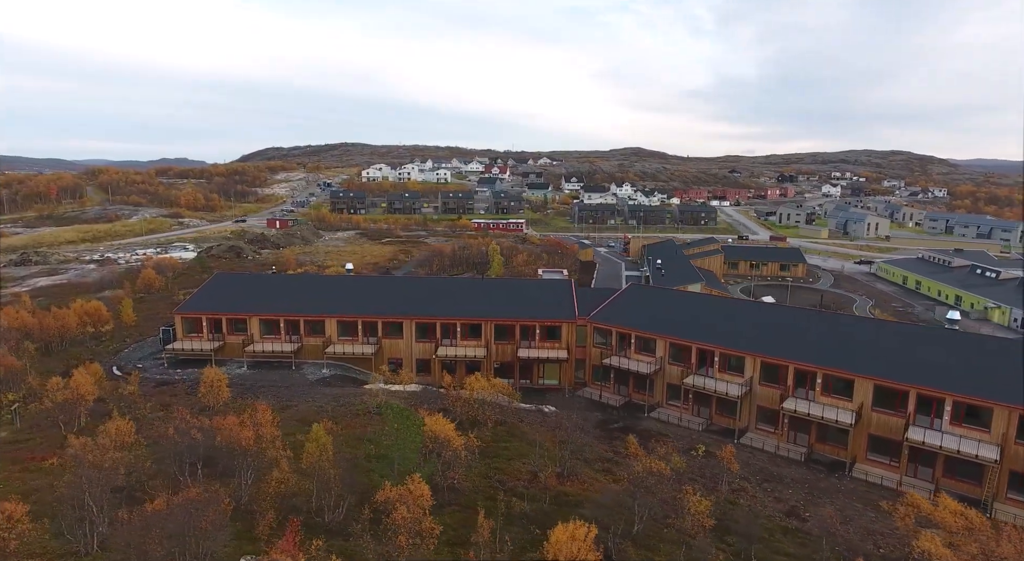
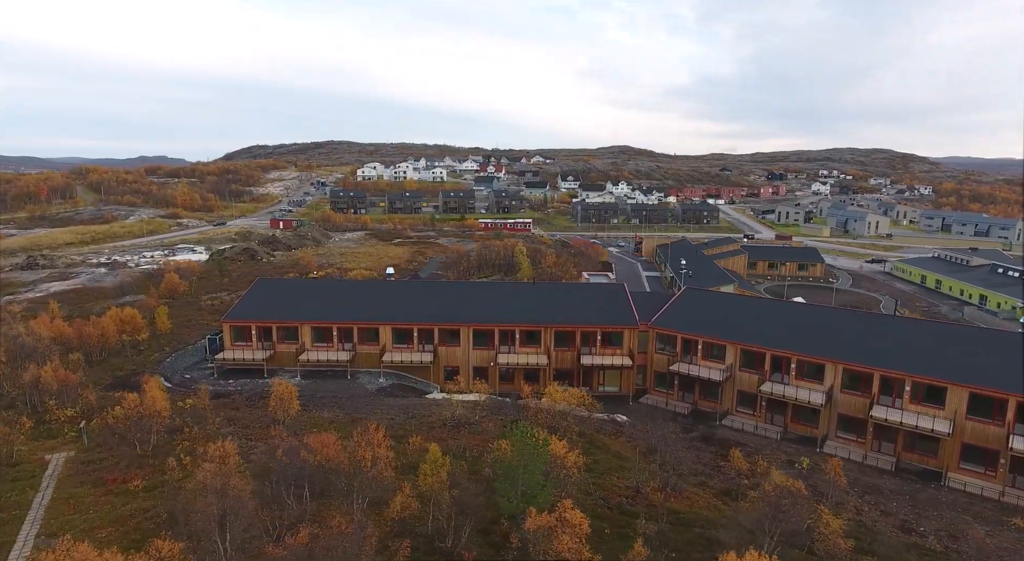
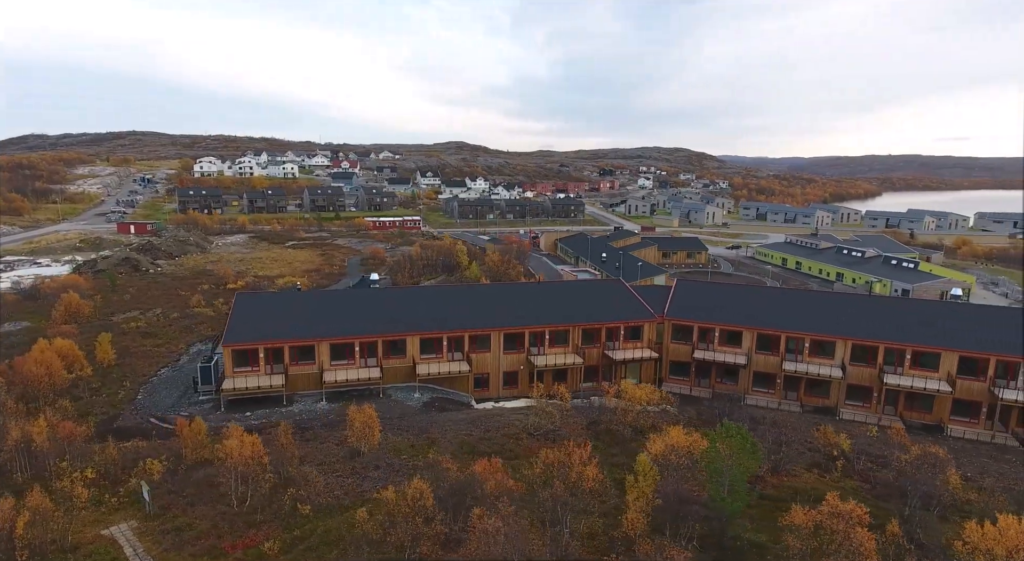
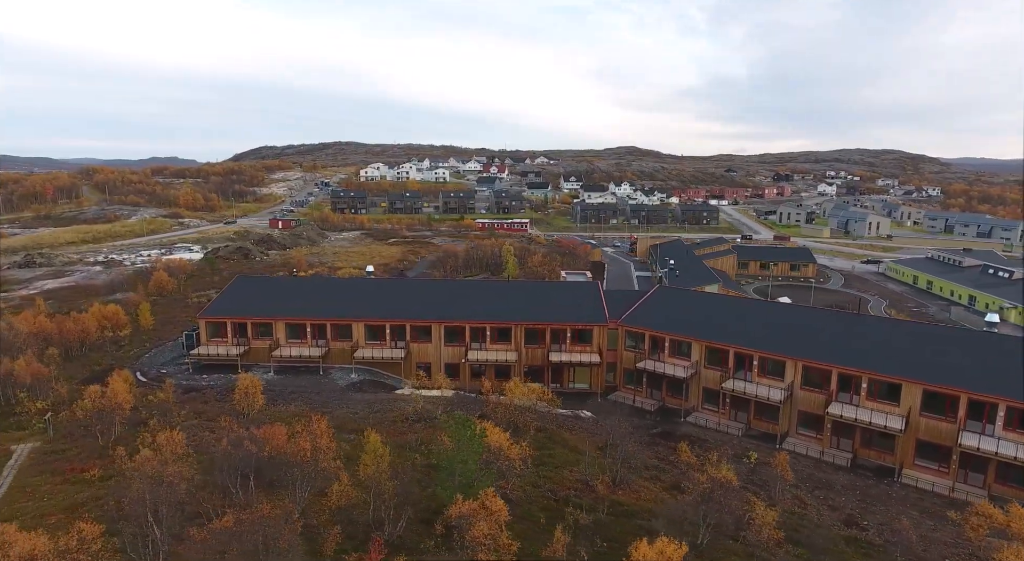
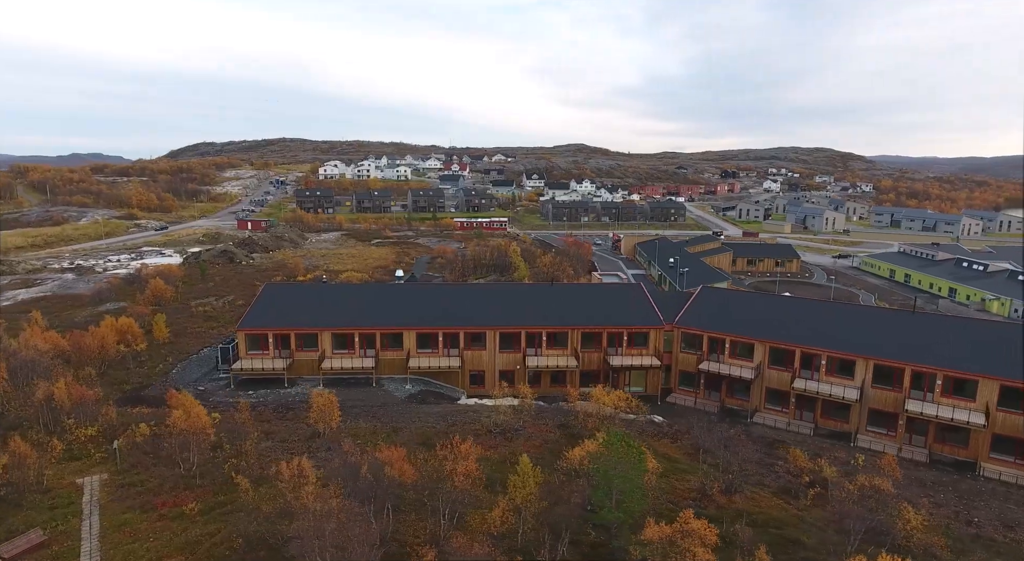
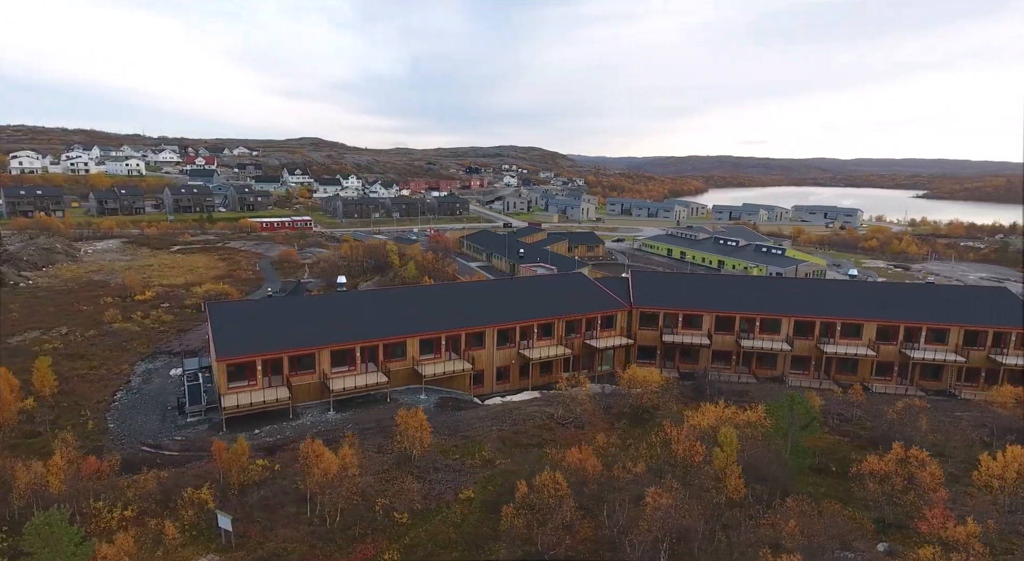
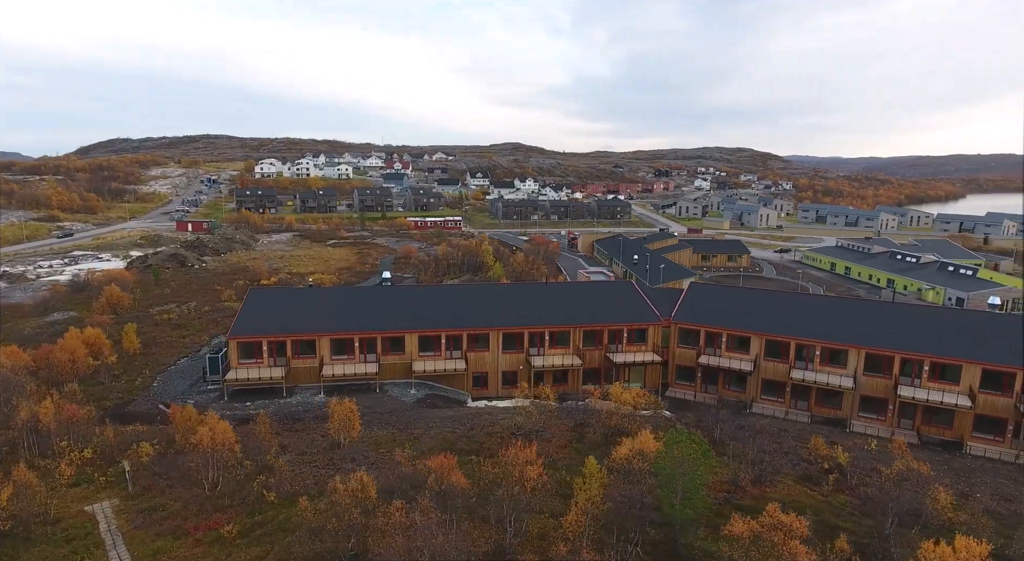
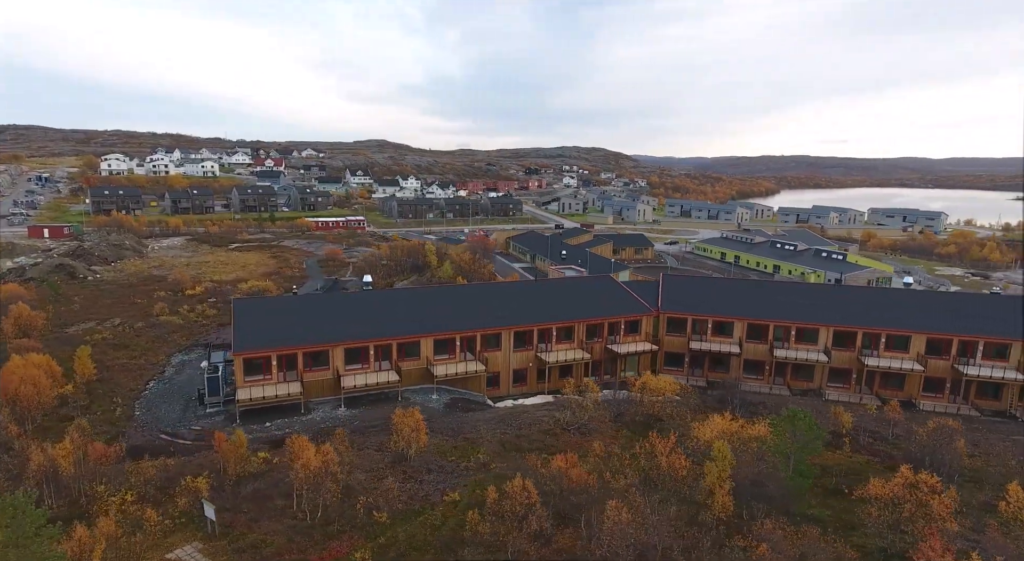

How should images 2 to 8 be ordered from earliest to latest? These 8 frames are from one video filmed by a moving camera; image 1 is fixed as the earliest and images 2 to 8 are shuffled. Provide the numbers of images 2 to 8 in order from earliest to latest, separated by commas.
4, 2, 5, 7, 3, 8, 6
